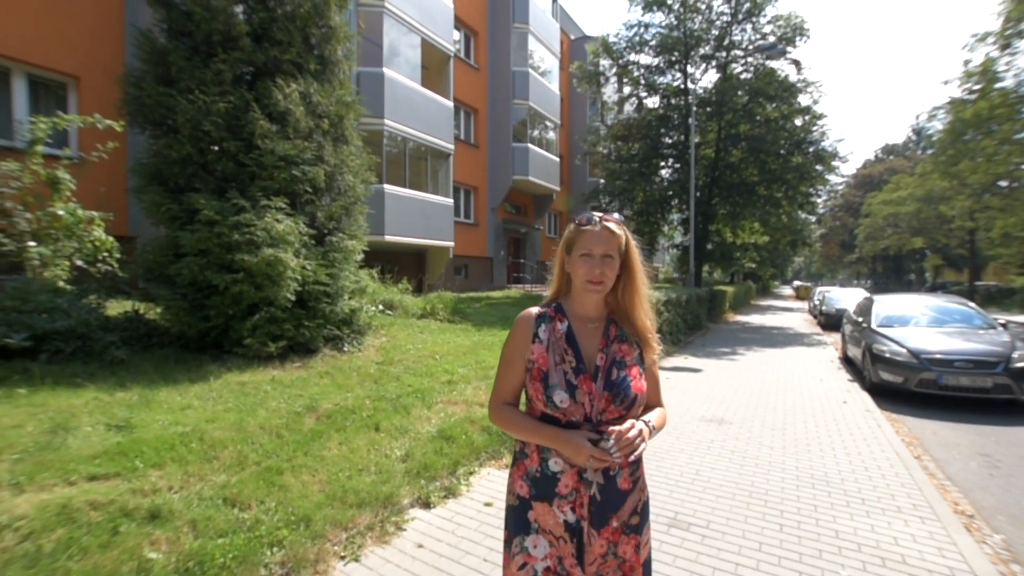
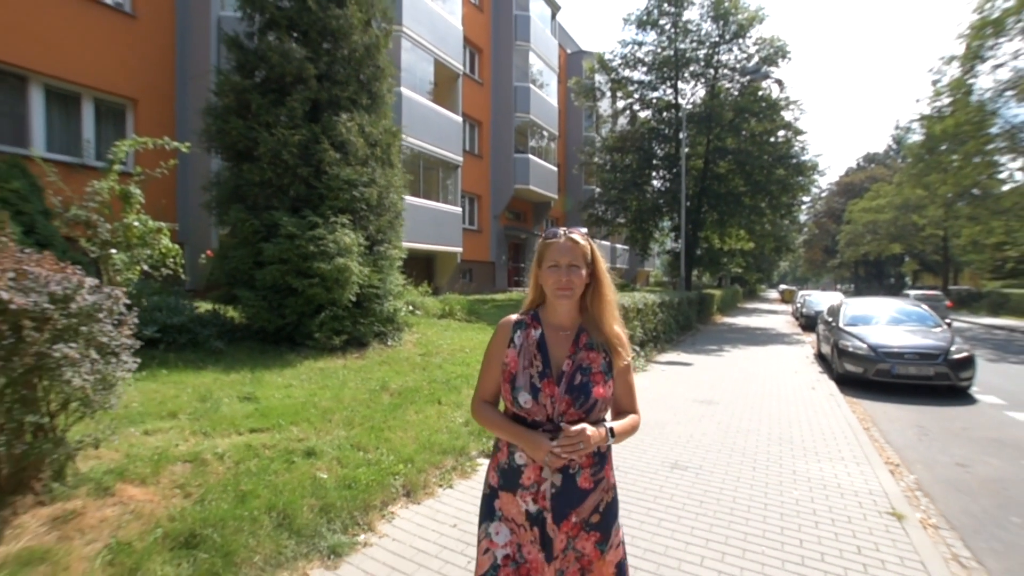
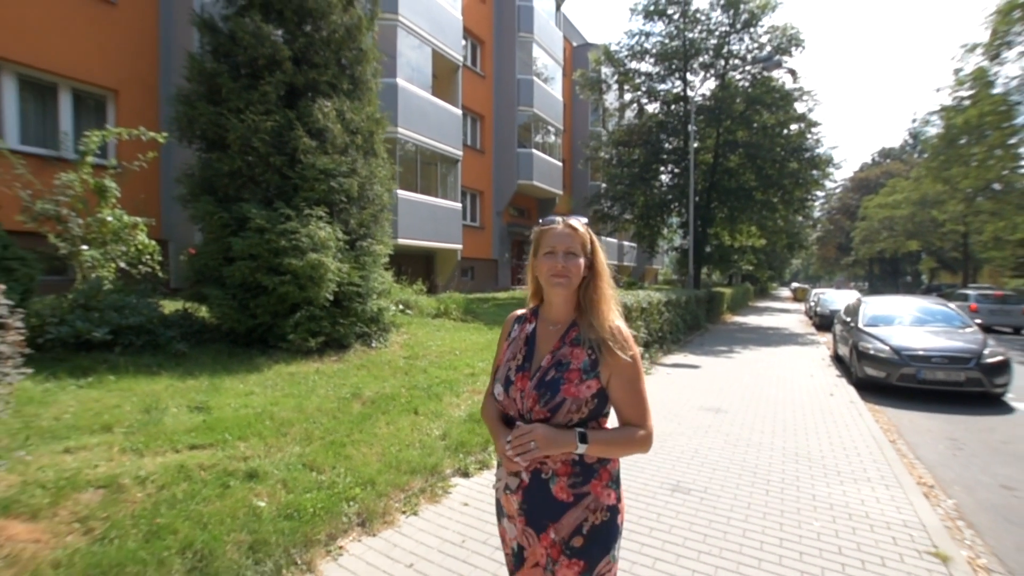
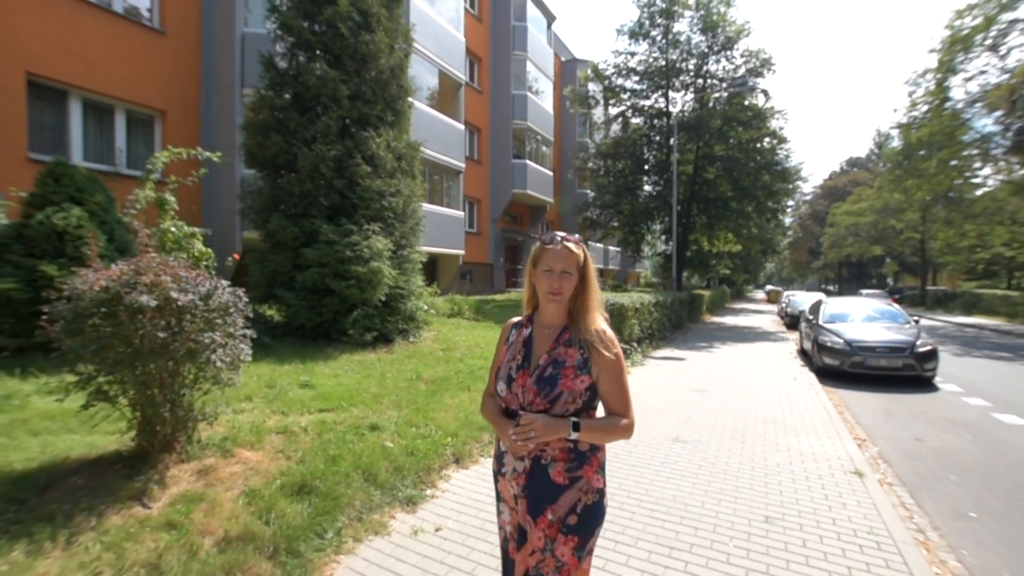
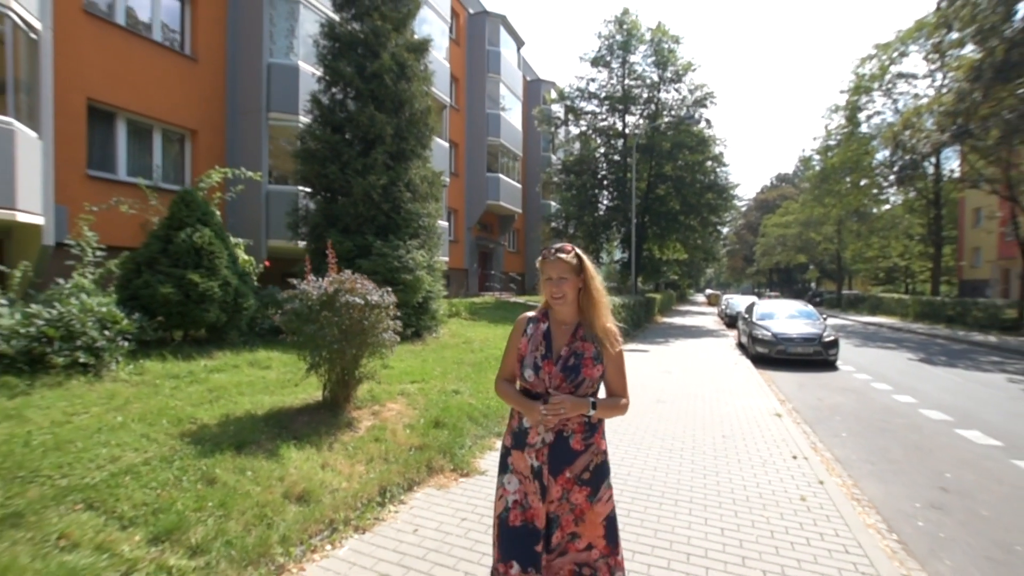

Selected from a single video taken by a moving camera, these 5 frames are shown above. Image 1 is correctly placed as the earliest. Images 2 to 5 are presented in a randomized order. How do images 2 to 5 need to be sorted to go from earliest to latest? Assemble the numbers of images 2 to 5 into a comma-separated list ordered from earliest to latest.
3, 2, 4, 5
